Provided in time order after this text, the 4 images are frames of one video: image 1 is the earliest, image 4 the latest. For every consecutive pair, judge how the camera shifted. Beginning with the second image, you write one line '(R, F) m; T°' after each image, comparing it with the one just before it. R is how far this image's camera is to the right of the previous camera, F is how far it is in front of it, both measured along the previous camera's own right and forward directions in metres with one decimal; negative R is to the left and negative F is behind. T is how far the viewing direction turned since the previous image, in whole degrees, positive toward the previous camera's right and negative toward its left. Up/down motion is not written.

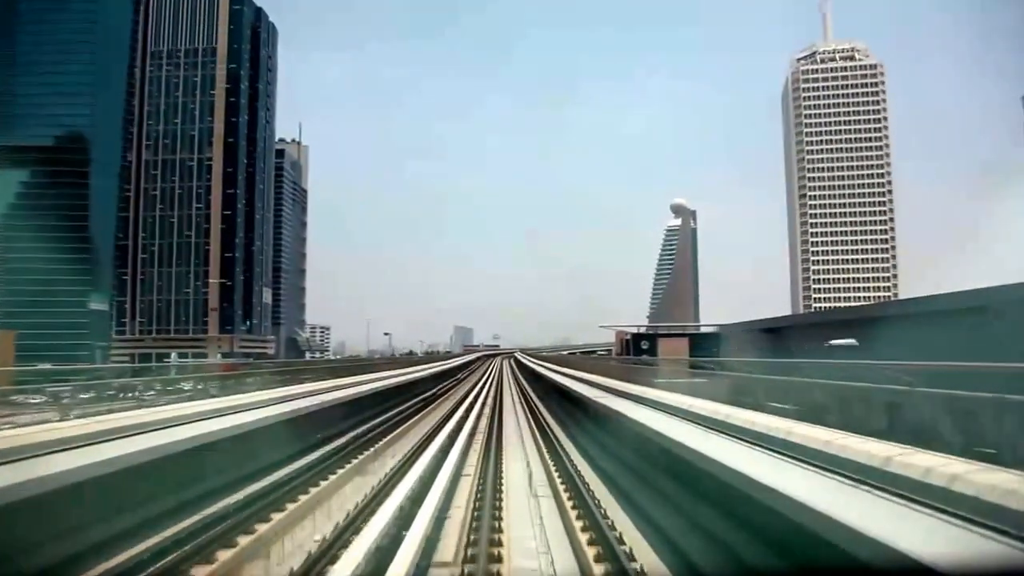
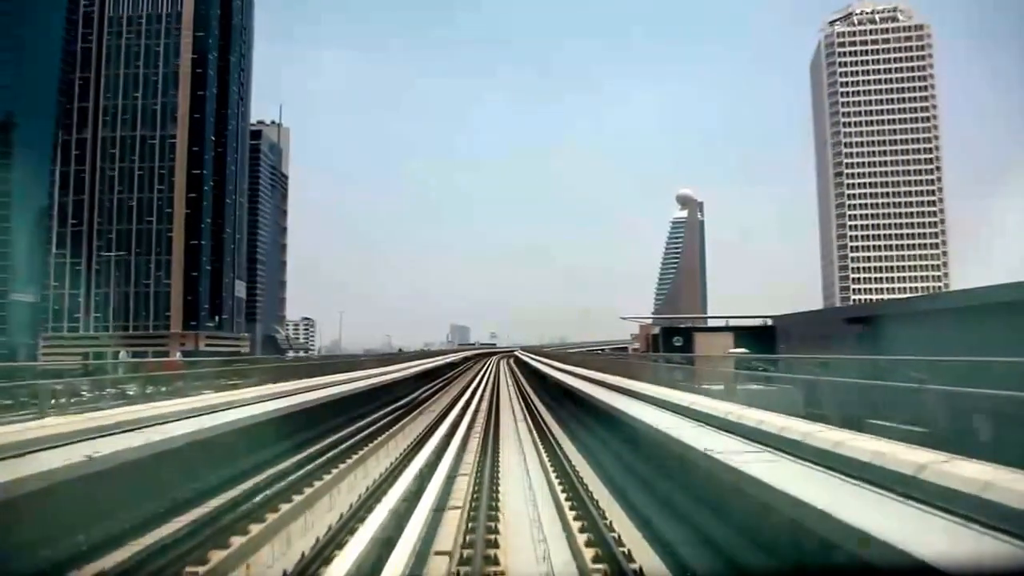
(0.0, +0.8) m; 0°
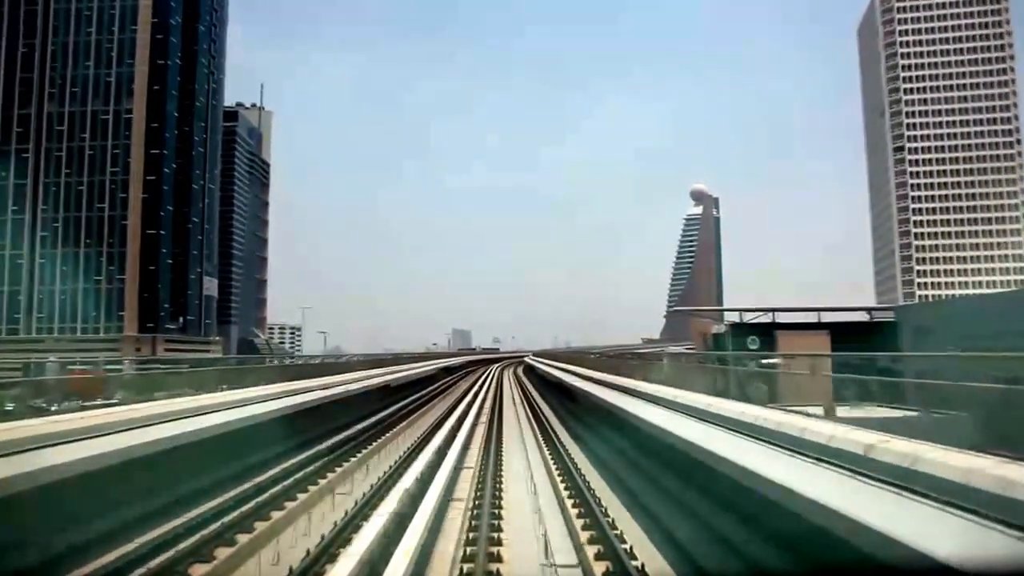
(0.0, +0.9) m; 0°
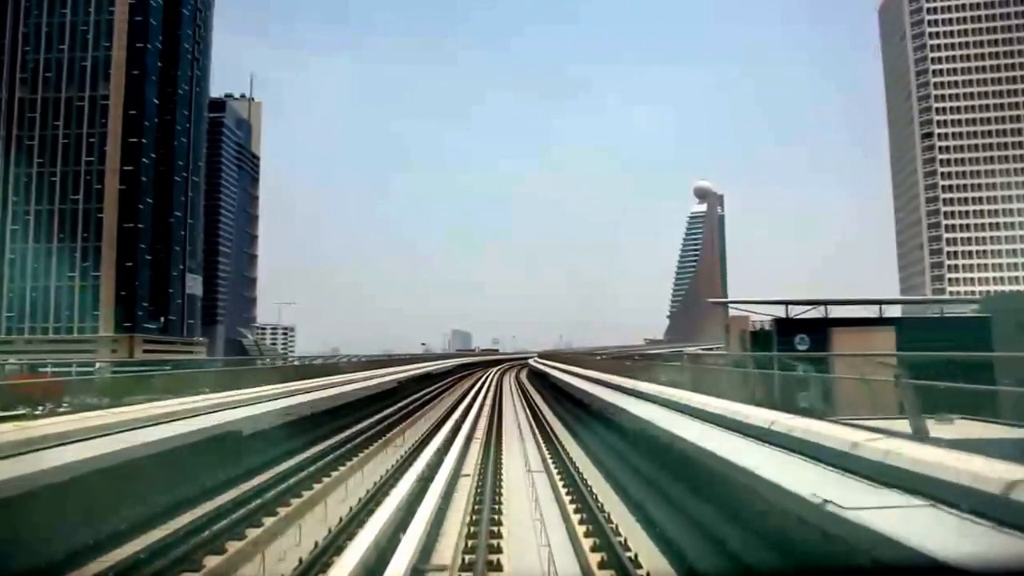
(0.0, +0.4) m; 0°
